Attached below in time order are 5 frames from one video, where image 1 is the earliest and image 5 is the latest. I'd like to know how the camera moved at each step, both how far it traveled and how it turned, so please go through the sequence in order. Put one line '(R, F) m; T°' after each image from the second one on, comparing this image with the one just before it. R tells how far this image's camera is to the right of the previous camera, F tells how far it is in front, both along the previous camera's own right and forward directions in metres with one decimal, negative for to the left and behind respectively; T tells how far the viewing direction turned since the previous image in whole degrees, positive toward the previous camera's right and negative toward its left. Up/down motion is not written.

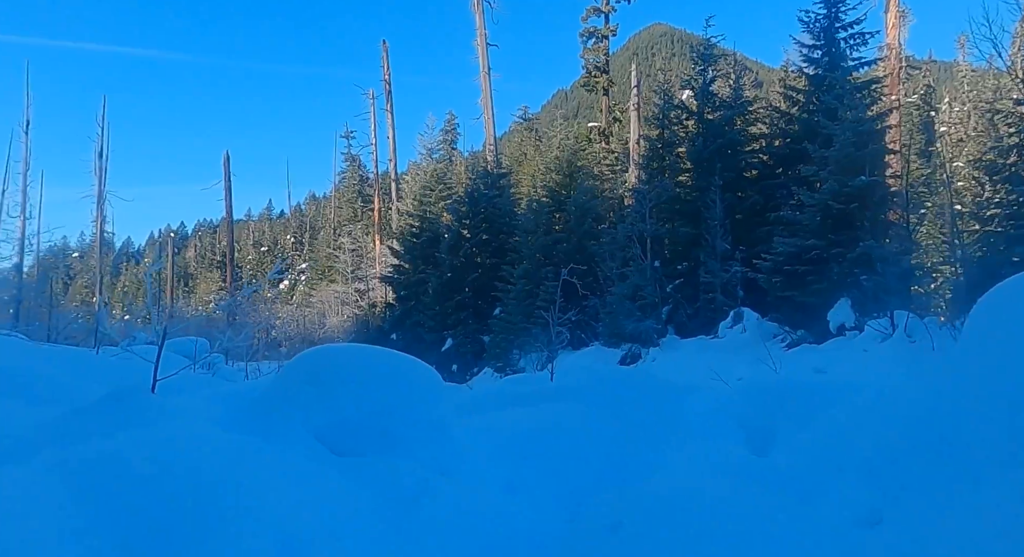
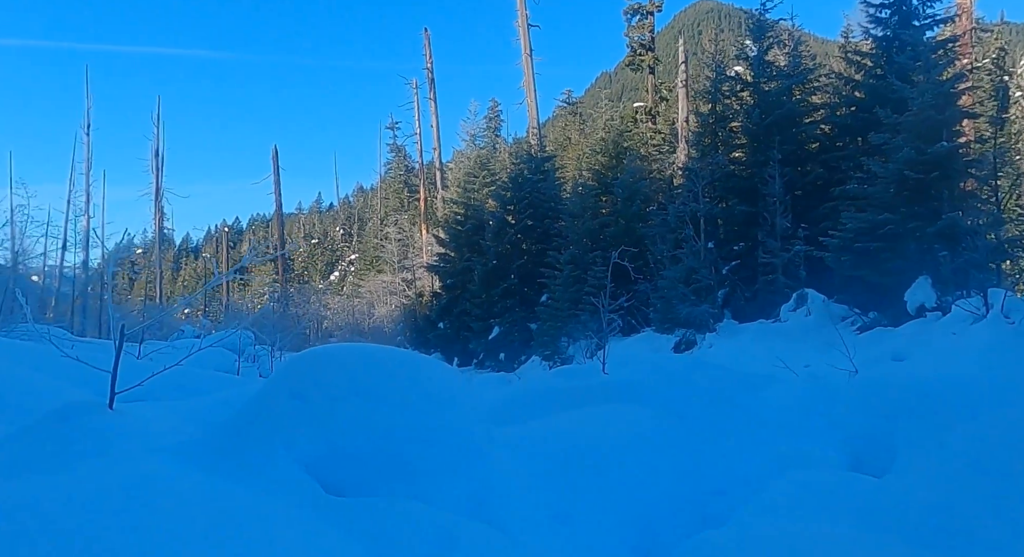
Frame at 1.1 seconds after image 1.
(0.0, +0.6) m; -3°
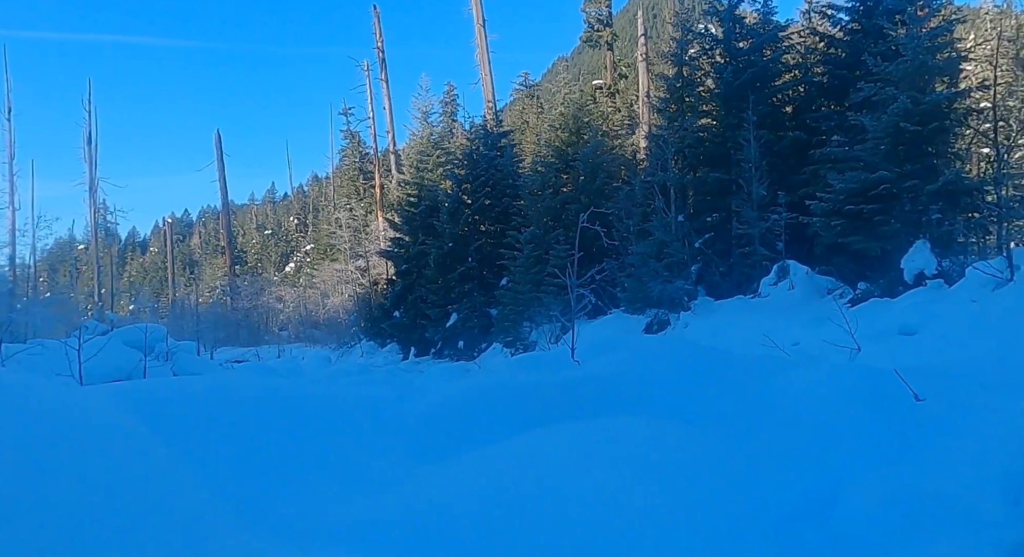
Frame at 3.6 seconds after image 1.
(+0.1, +1.2) m; +3°
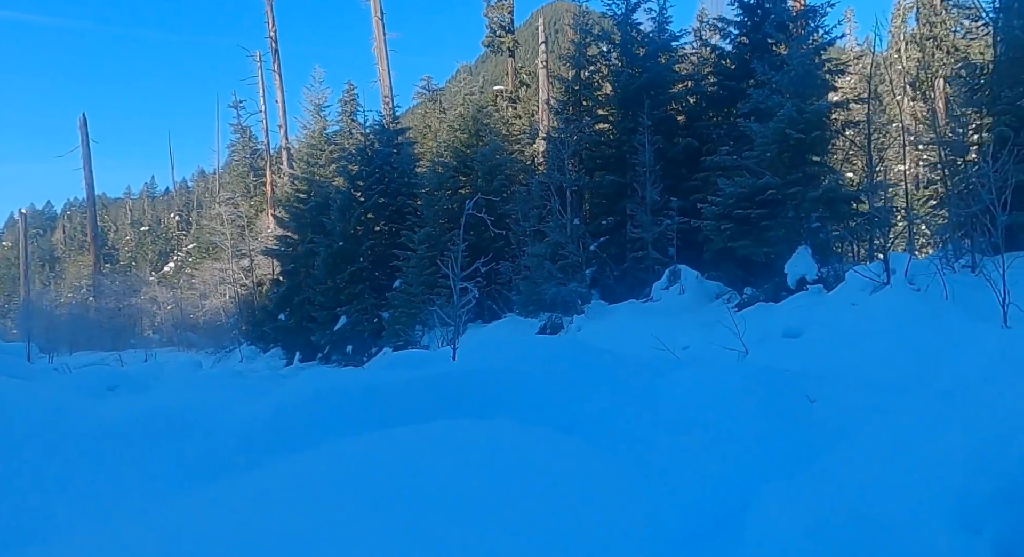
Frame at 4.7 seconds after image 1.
(+0.2, +0.4) m; +7°
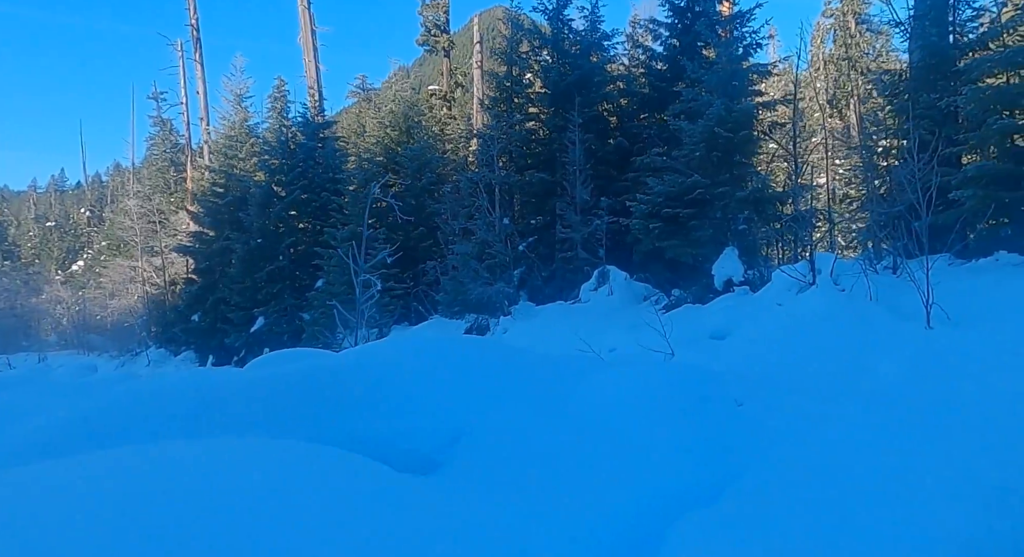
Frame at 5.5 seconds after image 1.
(+0.2, +0.4) m; +4°
